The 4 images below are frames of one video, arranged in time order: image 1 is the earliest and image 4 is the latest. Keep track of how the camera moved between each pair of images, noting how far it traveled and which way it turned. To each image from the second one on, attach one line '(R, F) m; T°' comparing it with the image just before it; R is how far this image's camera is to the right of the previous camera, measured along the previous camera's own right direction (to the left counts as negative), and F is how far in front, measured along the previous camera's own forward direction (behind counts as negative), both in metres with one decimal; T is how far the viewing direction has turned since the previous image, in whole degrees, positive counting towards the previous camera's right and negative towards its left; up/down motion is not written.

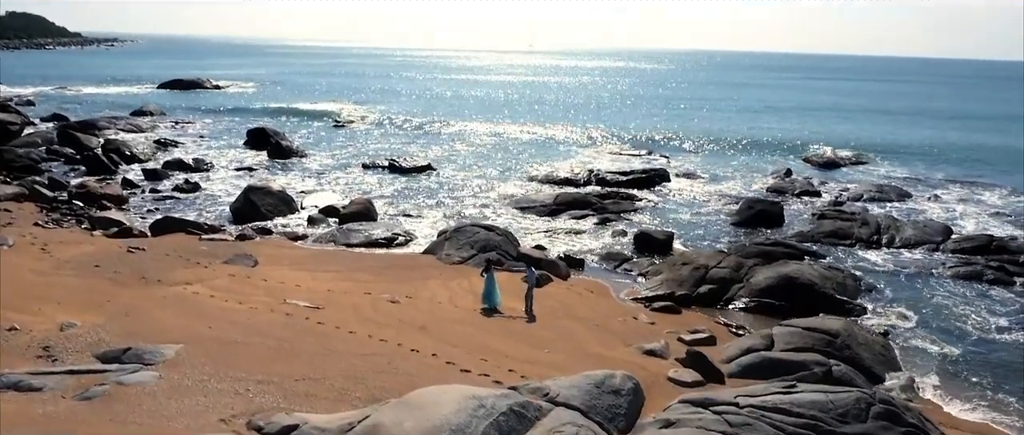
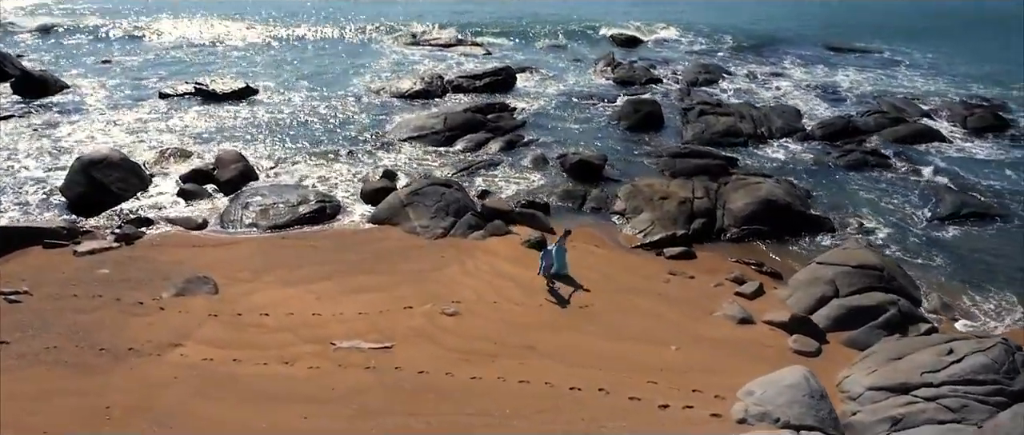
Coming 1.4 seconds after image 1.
(-5.9, +3.3) m; +22°
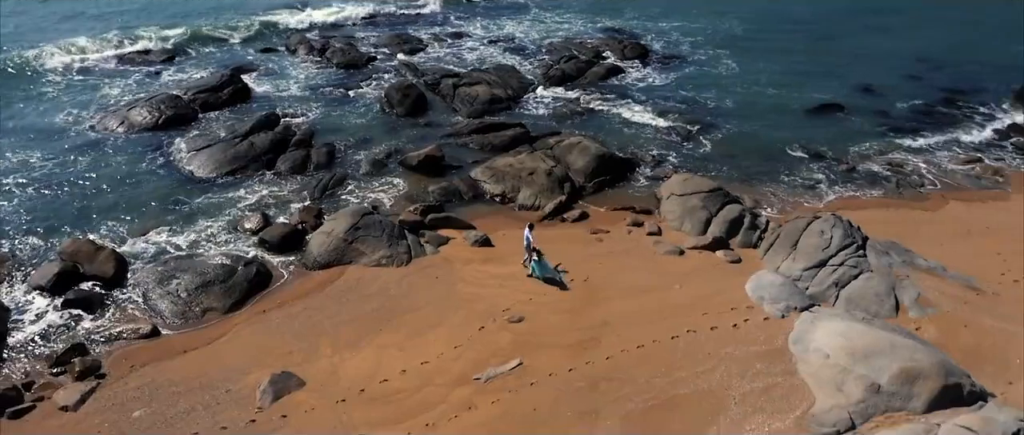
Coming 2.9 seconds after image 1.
(-8.4, +0.3) m; +32°
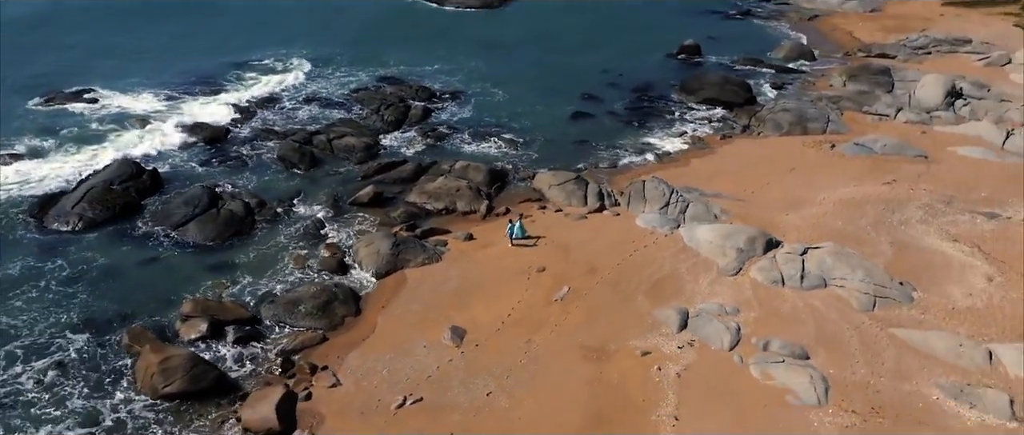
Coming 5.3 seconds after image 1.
(-11.3, -6.7) m; +26°
